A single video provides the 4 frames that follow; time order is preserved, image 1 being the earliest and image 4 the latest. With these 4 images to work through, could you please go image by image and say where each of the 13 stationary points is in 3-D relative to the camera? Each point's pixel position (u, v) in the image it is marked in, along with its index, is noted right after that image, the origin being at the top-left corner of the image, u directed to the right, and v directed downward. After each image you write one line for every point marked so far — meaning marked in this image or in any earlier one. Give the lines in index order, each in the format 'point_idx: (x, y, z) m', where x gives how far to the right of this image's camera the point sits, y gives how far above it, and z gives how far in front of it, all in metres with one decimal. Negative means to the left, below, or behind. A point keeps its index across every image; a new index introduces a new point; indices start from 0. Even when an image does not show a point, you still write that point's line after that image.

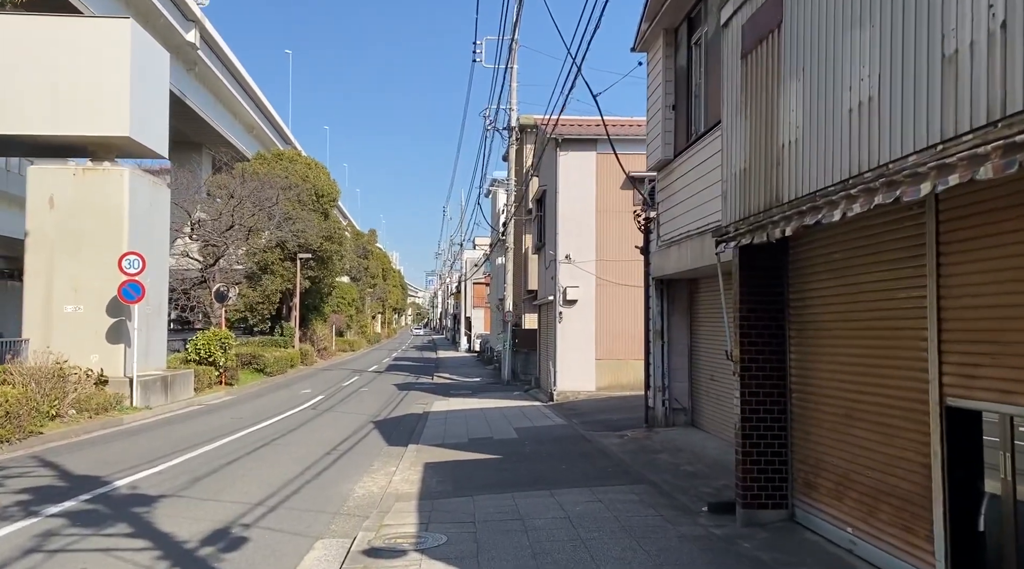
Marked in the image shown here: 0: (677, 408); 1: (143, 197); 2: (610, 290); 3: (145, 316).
0: (+2.6, -2.0, +12.0) m
1: (-8.8, +2.1, +17.9) m
2: (+2.4, -0.1, +18.1) m
3: (-8.8, -0.8, +17.8) m
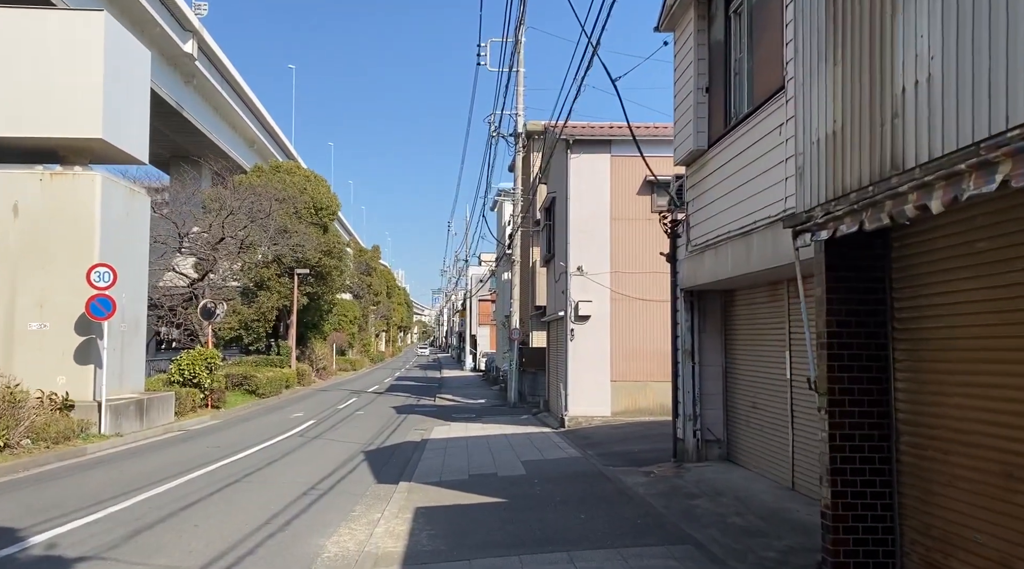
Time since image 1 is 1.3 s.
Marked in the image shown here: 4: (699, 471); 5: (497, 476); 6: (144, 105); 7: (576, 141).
0: (+2.7, -2.2, +10.3) m
1: (-8.7, +1.8, +16.5) m
2: (+2.5, -0.5, +16.5) m
3: (-8.6, -1.1, +16.3) m
4: (+2.4, -2.4, +9.6) m
5: (-0.2, -2.7, +10.5) m
6: (-8.8, +4.3, +17.9) m
7: (+1.4, +3.2, +16.6) m
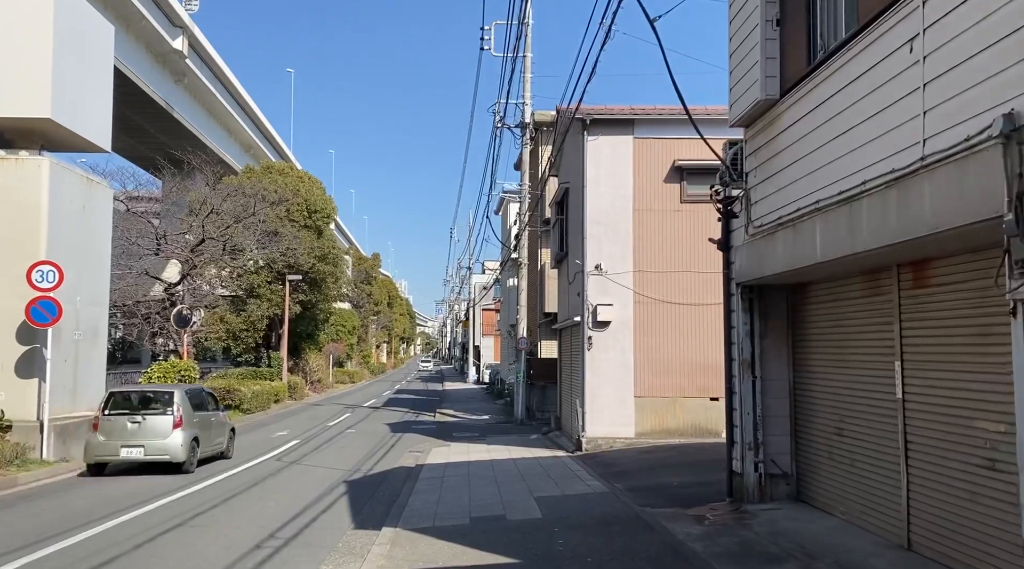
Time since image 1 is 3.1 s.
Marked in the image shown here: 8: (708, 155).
0: (+2.9, -2.1, +8.2) m
1: (-8.5, +1.7, +14.5) m
2: (+2.7, -0.5, +14.4) m
3: (-8.5, -1.1, +14.2) m
4: (+2.5, -2.3, +7.4) m
5: (-0.1, -2.6, +8.3) m
6: (-8.6, +4.2, +15.9) m
7: (+1.6, +3.1, +14.5) m
8: (+3.8, +2.5, +14.5) m
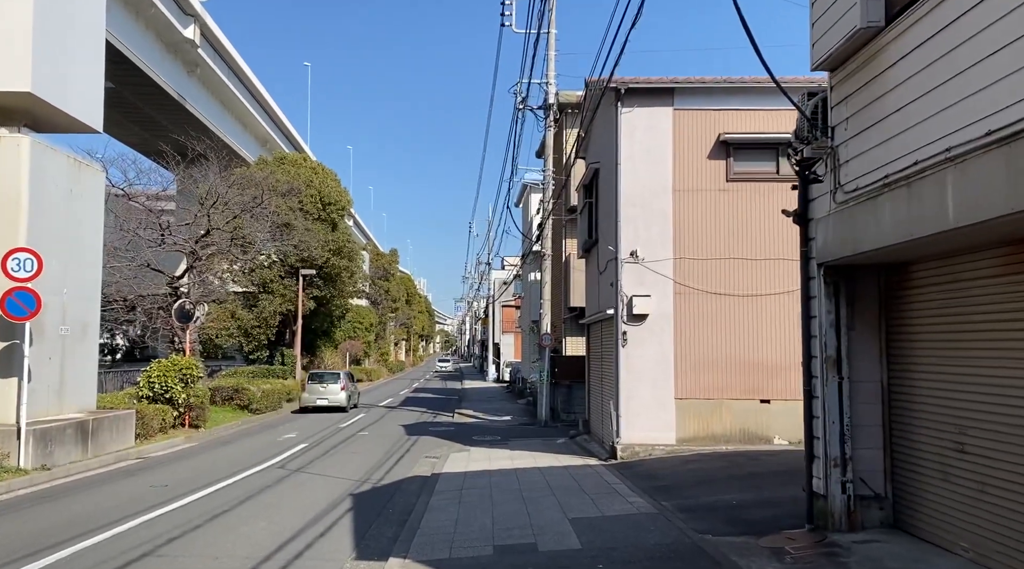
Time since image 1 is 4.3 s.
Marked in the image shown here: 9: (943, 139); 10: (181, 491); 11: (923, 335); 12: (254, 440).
0: (+3.2, -1.9, +6.7) m
1: (-8.1, +1.9, +13.3) m
2: (+3.1, -0.3, +12.9) m
3: (-8.0, -1.0, +13.0) m
4: (+2.8, -2.1, +5.9) m
5: (+0.2, -2.4, +6.9) m
6: (-8.2, +4.4, +14.7) m
7: (+2.0, +3.3, +13.0) m
8: (+4.2, +2.7, +13.0) m
9: (+2.9, +1.0, +5.0) m
10: (-4.8, -3.0, +10.8) m
11: (+3.5, -0.4, +6.3) m
12: (-6.2, -3.7, +18.0) m
